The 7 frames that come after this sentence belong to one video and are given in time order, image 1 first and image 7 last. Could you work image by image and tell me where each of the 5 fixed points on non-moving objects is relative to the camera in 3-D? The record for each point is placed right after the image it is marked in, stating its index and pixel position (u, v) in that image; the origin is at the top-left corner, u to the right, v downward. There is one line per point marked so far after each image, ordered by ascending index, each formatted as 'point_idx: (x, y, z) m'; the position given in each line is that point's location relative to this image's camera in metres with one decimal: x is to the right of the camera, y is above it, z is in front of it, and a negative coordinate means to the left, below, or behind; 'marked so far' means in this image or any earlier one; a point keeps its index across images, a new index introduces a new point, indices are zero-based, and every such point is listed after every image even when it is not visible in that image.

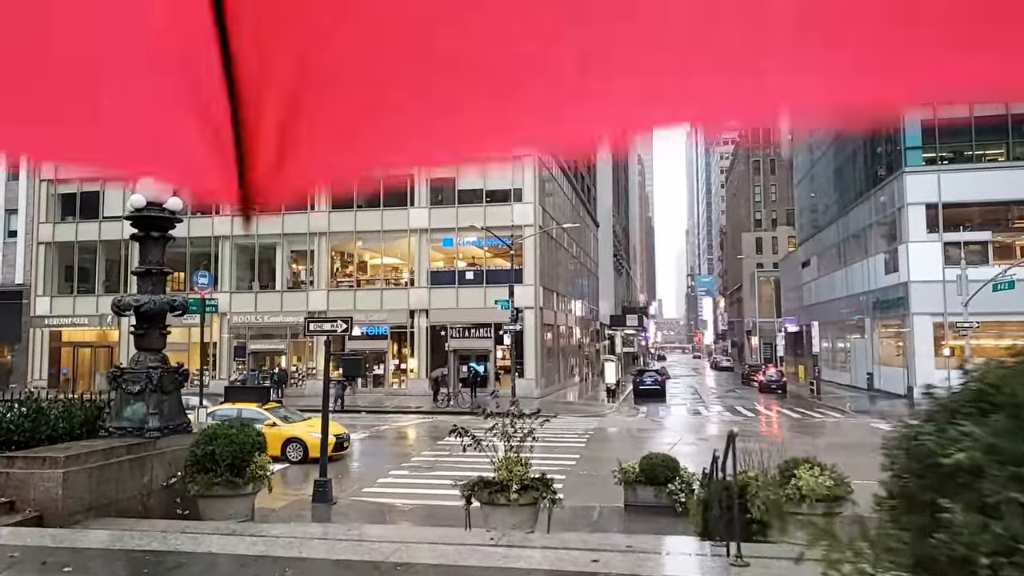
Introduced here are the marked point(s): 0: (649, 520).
0: (+1.9, -3.3, +11.2) m
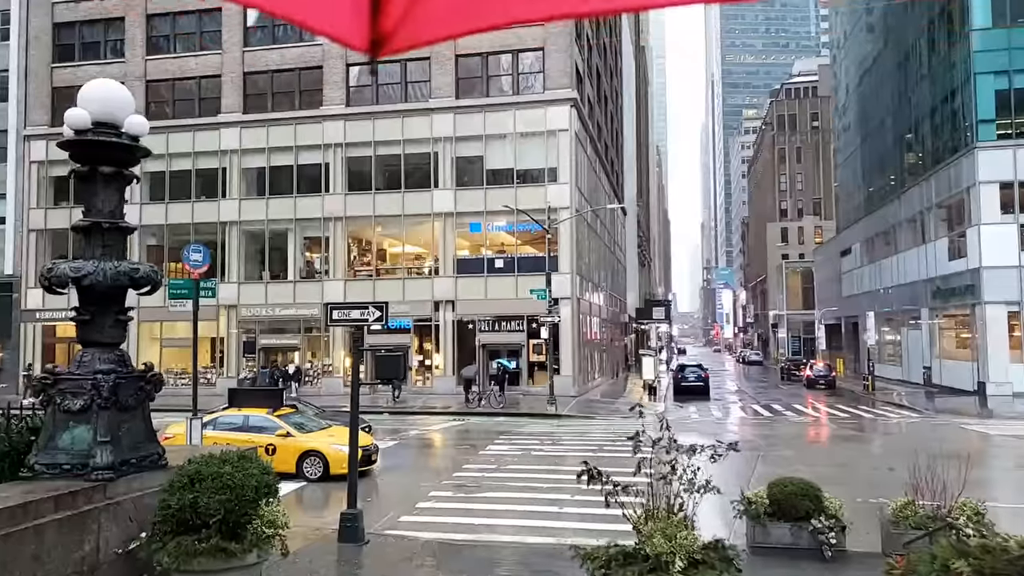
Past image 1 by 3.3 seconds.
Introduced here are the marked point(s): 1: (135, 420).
0: (+3.0, -3.0, +8.3) m
1: (-2.9, -1.0, +6.0) m
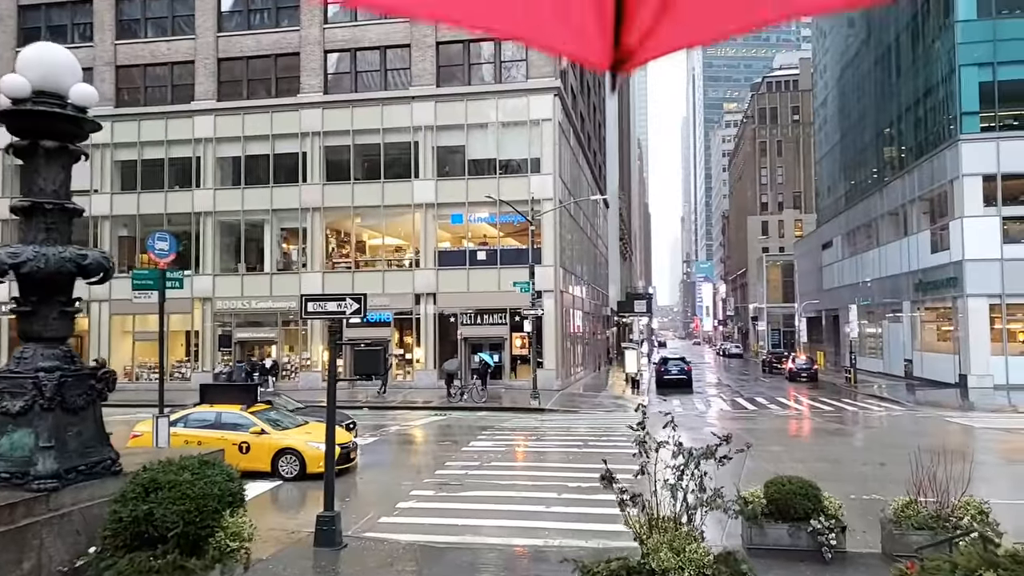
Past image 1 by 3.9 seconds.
0: (+2.8, -2.9, +7.9) m
1: (-3.0, -1.0, +5.4) m
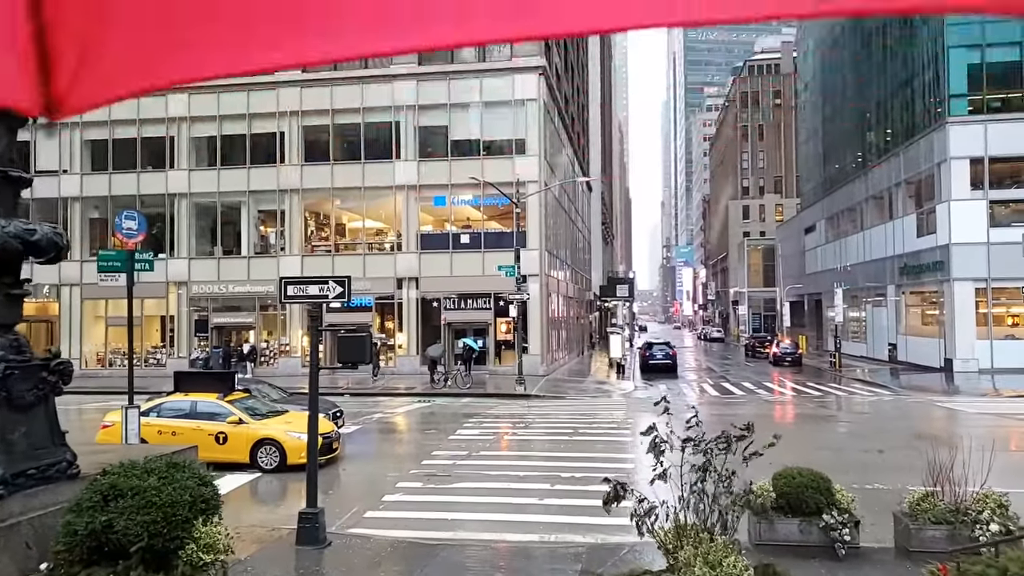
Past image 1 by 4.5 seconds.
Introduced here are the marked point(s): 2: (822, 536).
0: (+2.8, -2.7, +7.5) m
1: (-3.0, -0.8, +4.8) m
2: (+3.2, -2.6, +7.9) m
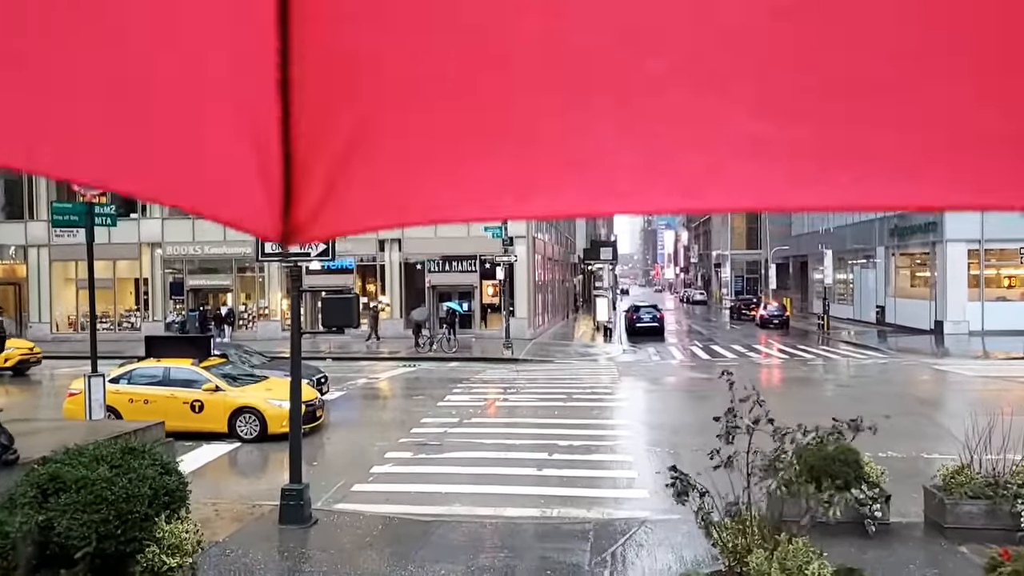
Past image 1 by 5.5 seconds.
0: (+2.8, -2.3, +6.9) m
1: (-2.9, -0.6, +4.0) m
2: (+3.2, -2.1, +7.4) m
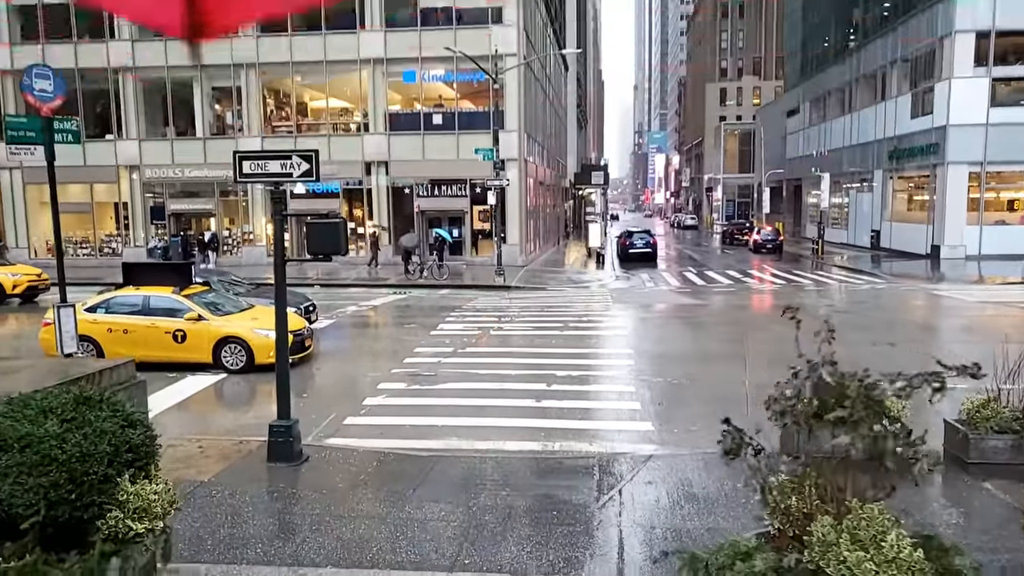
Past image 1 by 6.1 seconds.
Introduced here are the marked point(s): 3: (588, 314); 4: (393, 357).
0: (+2.9, -1.7, +6.6) m
1: (-2.8, -0.2, +3.4) m
2: (+3.3, -1.5, +7.0) m
3: (+1.9, -0.6, +19.2) m
4: (-2.1, -1.2, +13.4) m
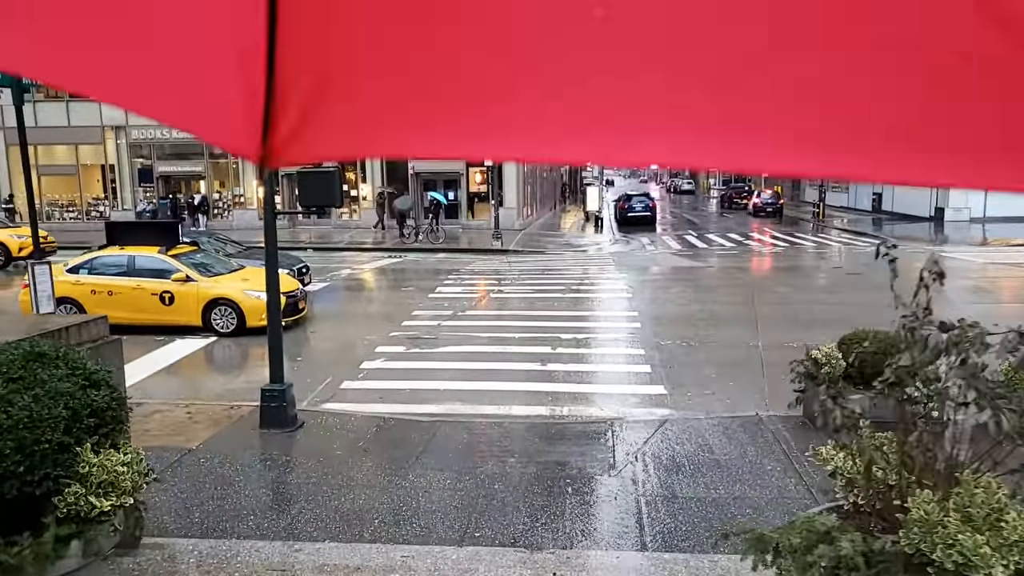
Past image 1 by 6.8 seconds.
0: (+3.0, -1.3, +6.2) m
1: (-2.7, 0.0, +2.9) m
2: (+3.3, -1.1, +6.6) m
3: (+1.9, +0.3, +18.7) m
4: (-2.1, -0.5, +12.9) m
